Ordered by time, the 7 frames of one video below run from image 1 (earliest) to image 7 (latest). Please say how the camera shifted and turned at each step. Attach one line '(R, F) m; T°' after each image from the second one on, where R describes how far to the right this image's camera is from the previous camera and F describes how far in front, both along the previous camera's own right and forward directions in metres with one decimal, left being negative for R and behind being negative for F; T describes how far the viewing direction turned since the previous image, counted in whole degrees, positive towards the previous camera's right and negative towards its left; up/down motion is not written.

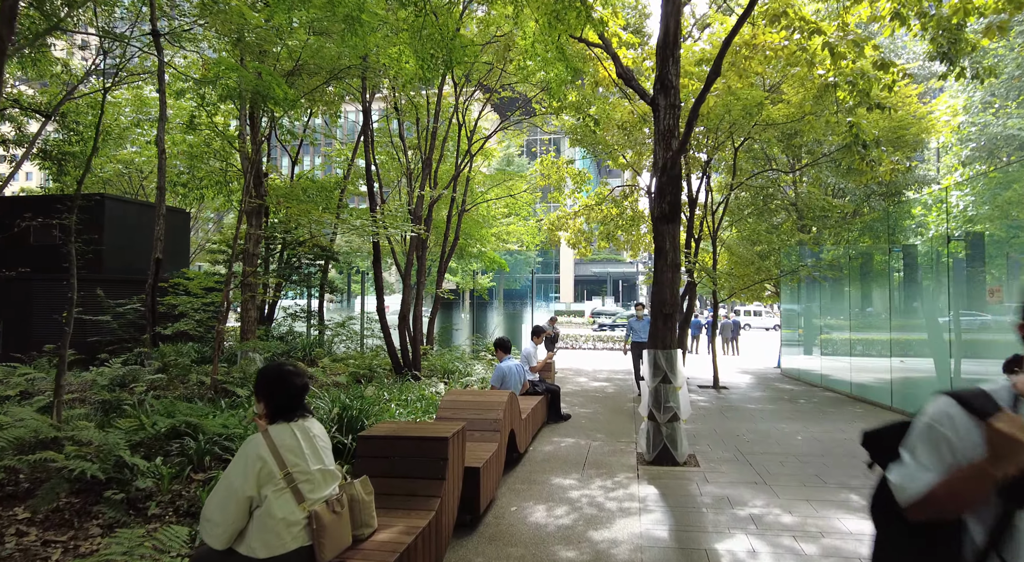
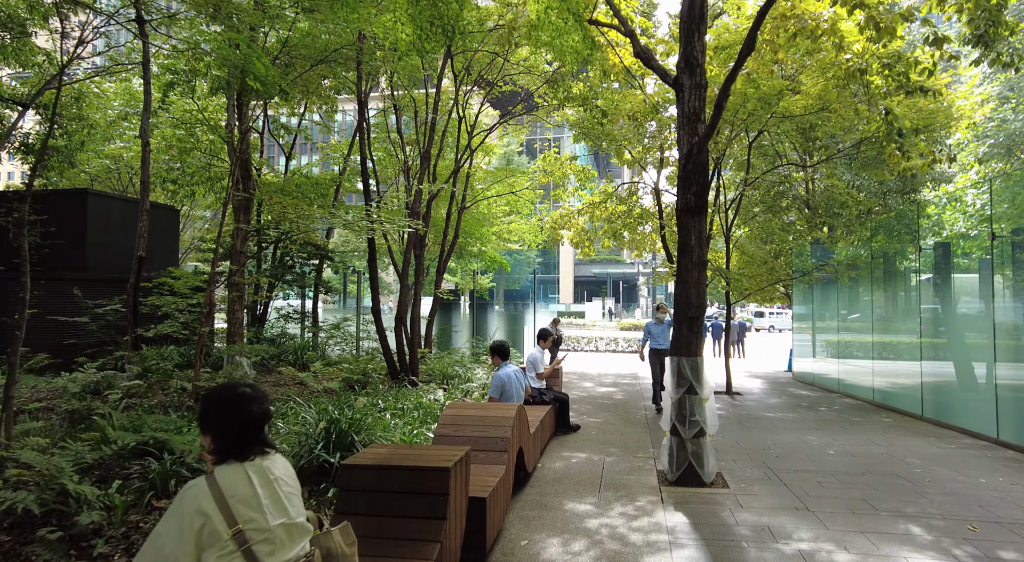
(-0.1, +0.5) m; 0°
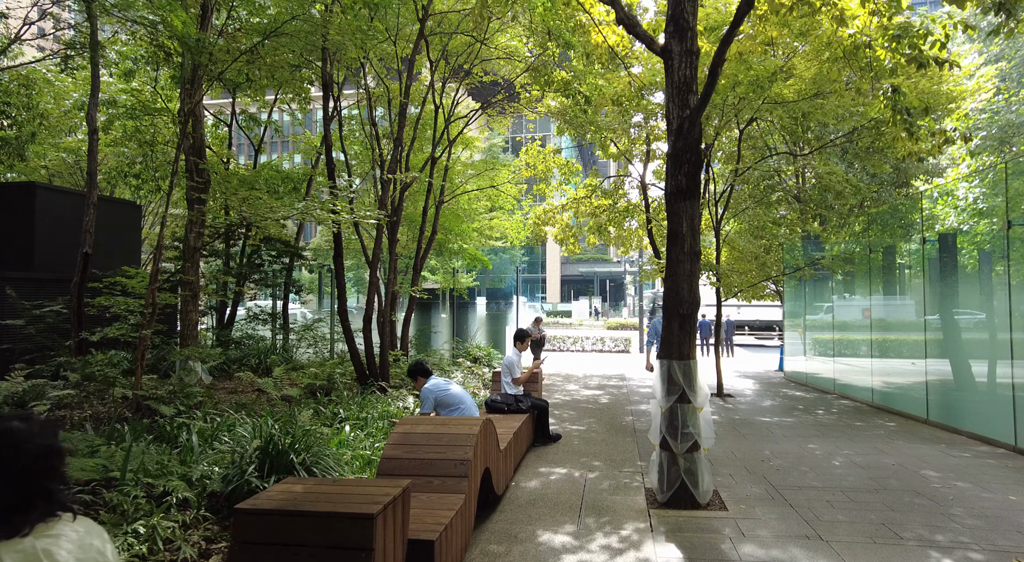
(+0.1, +0.6) m; +1°
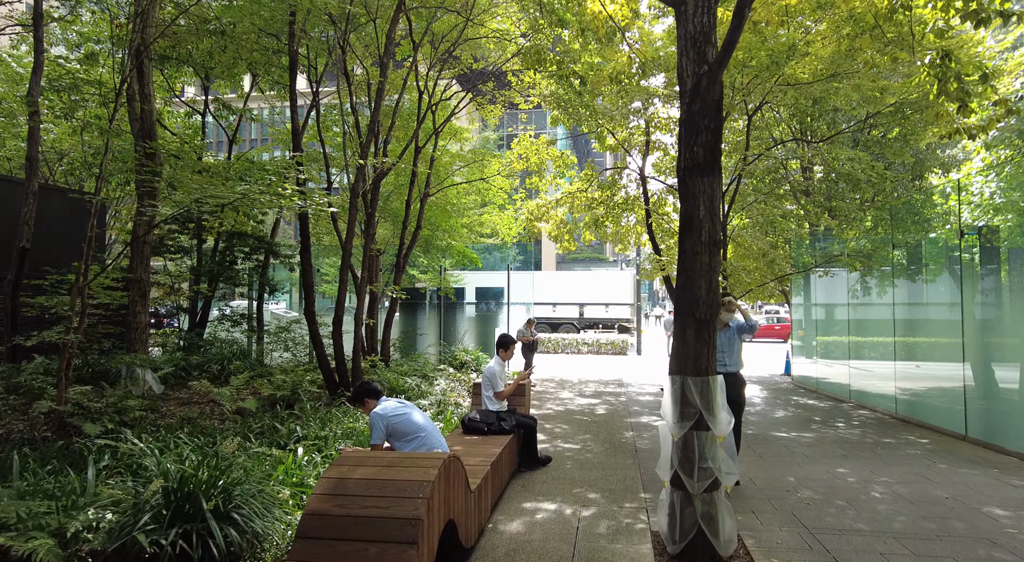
(+0.1, +0.9) m; 0°
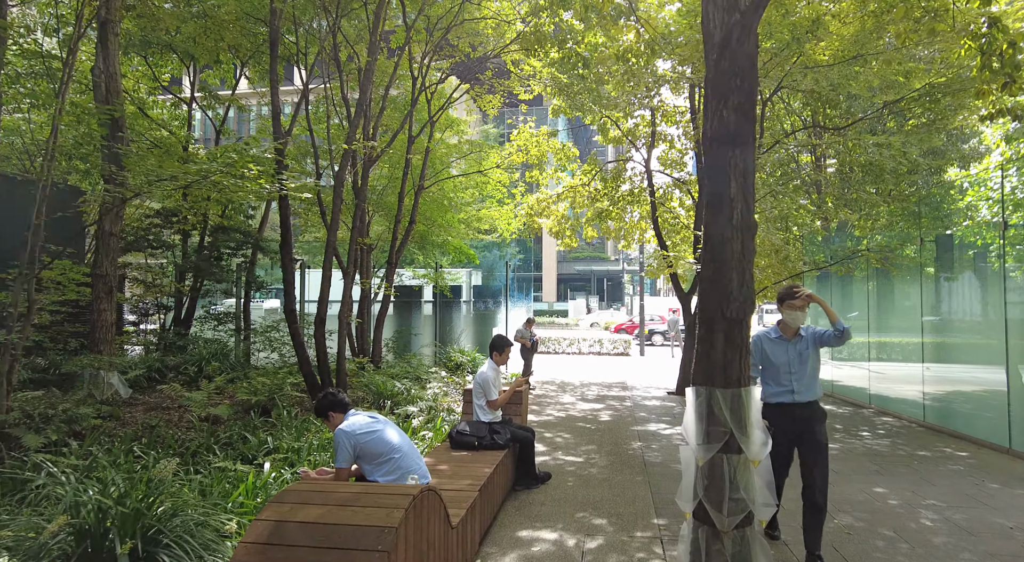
(0.0, +0.6) m; 0°
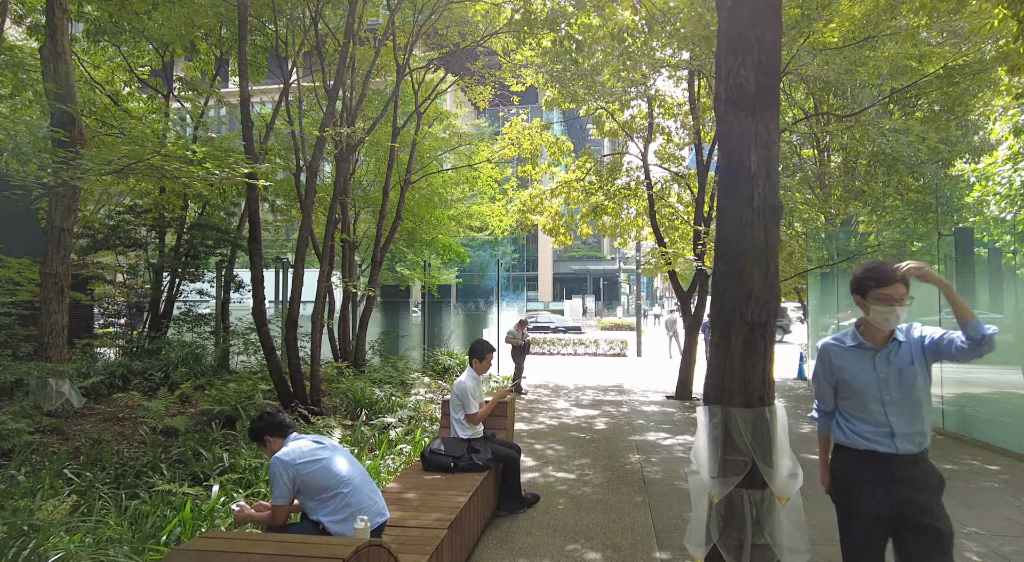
(+0.1, +0.5) m; 0°
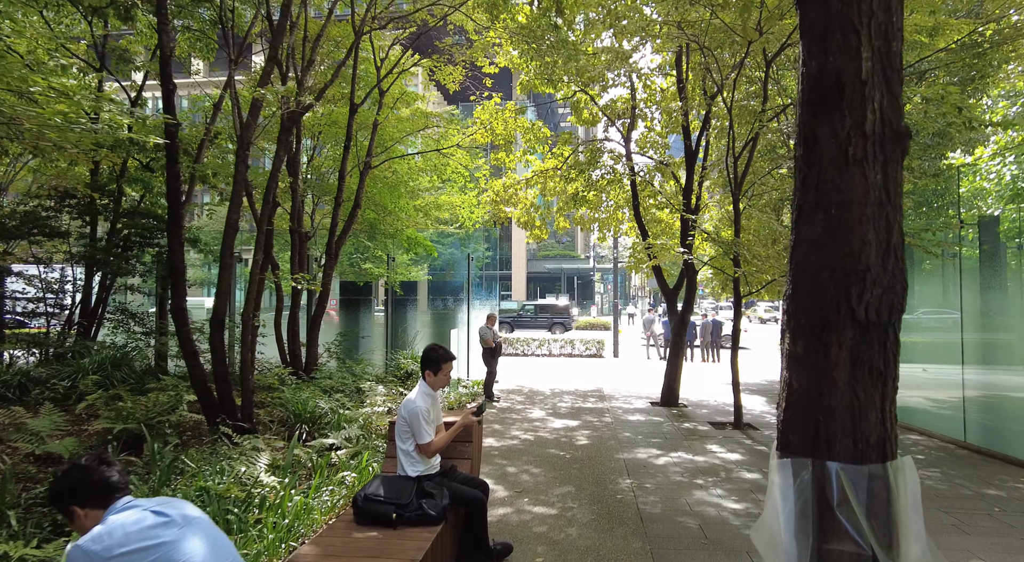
(0.0, +1.0) m; +3°
